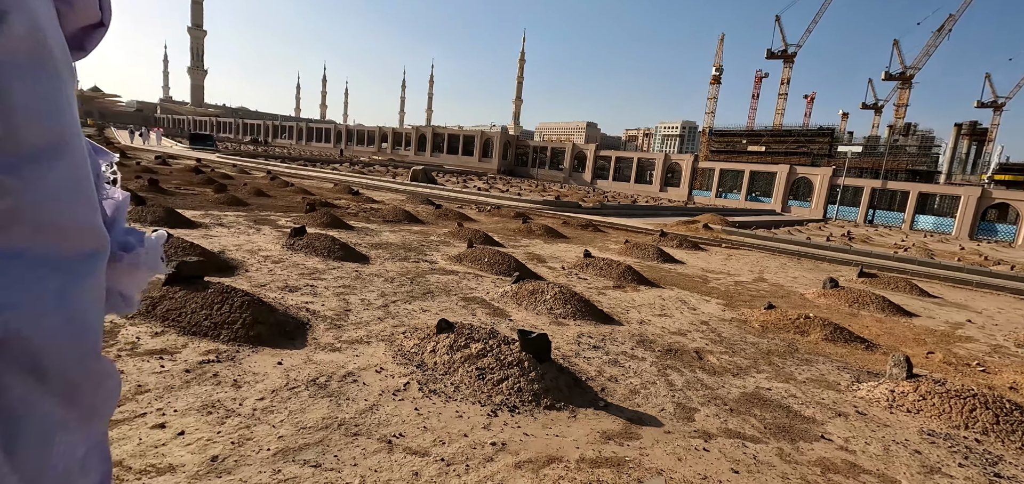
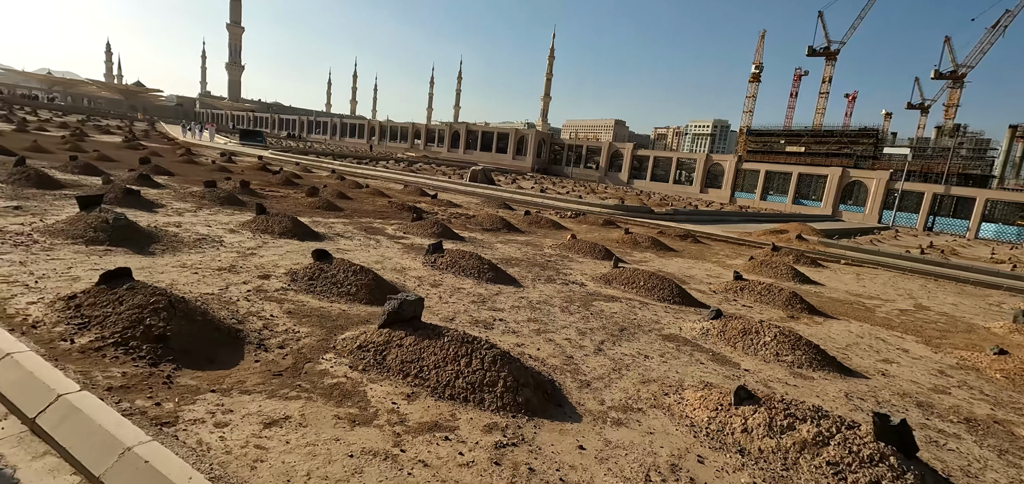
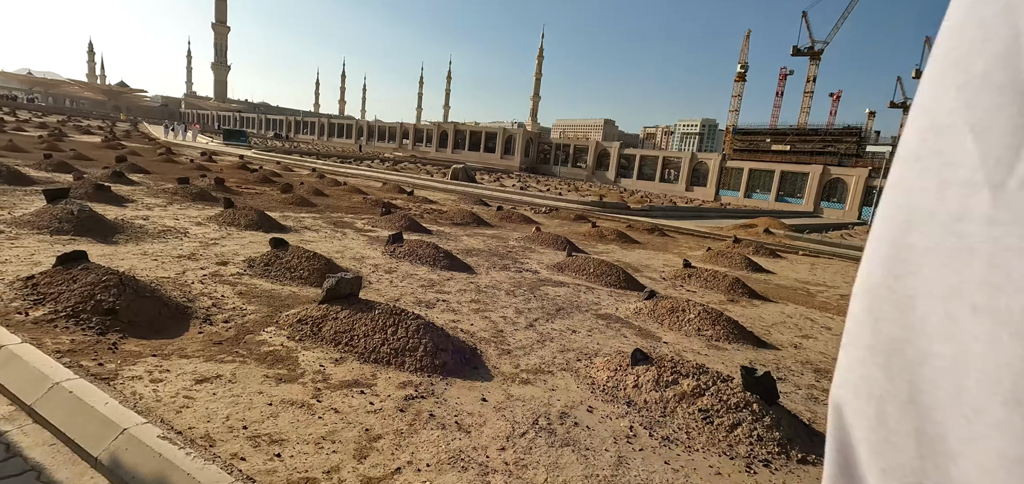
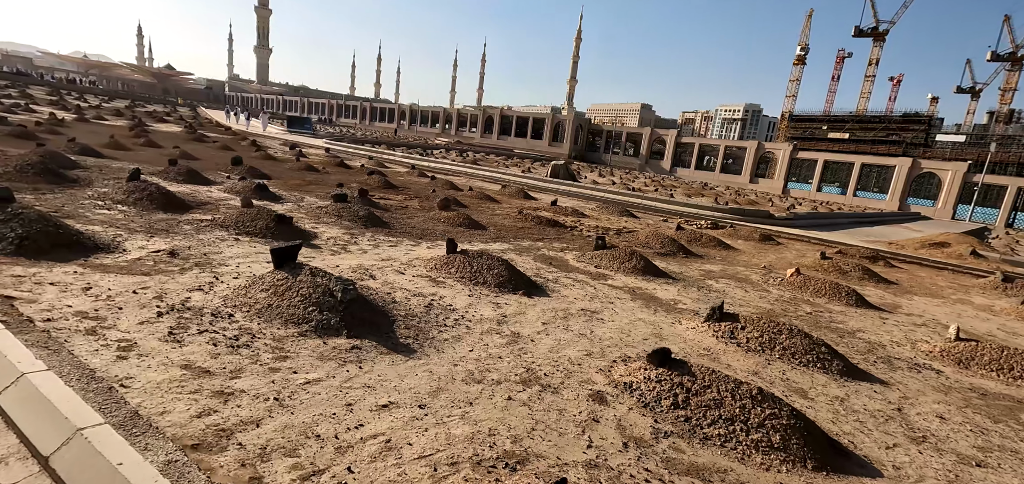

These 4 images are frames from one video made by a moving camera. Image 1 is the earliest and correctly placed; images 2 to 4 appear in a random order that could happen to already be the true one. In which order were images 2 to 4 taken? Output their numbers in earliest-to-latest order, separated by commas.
3, 2, 4
